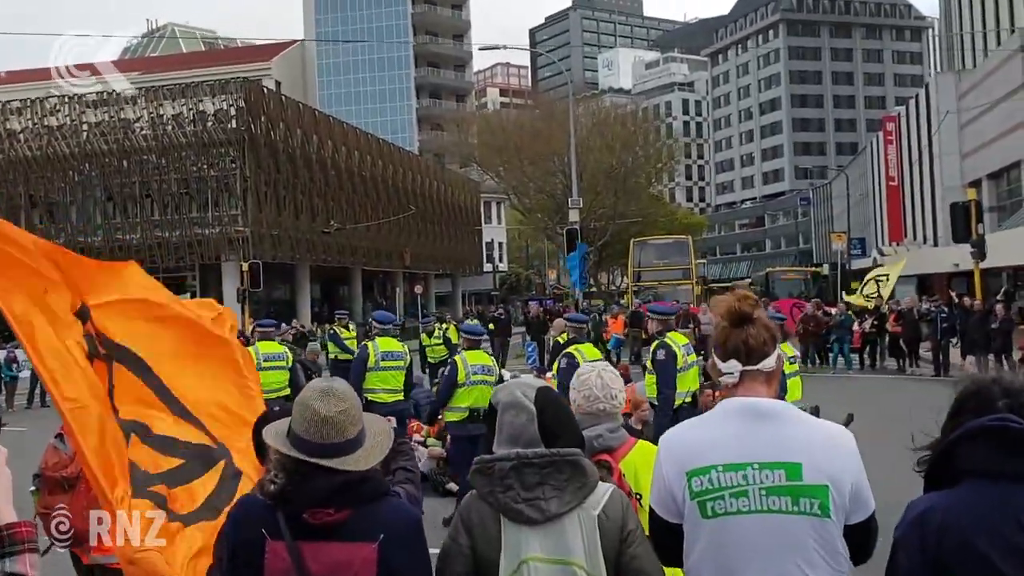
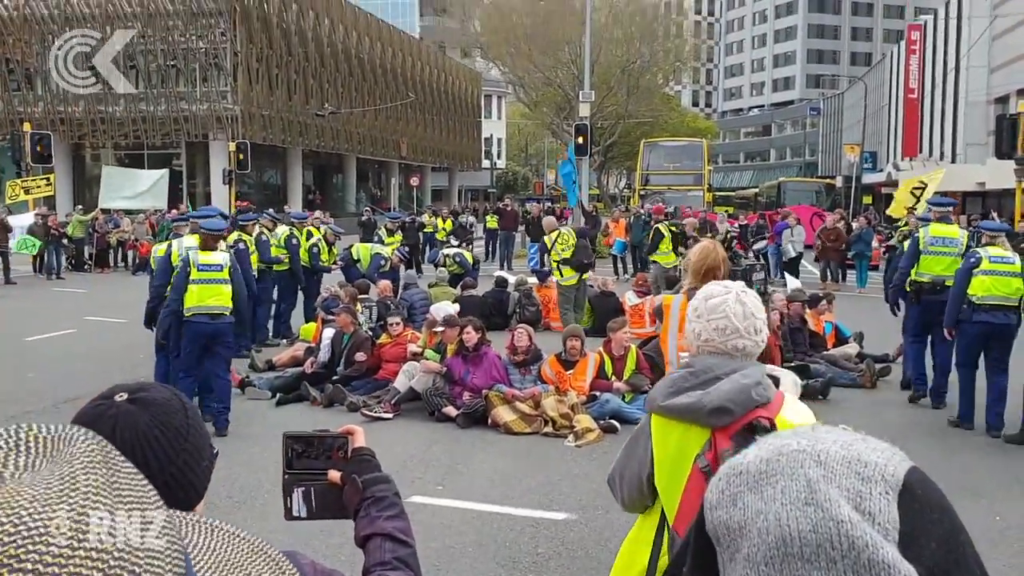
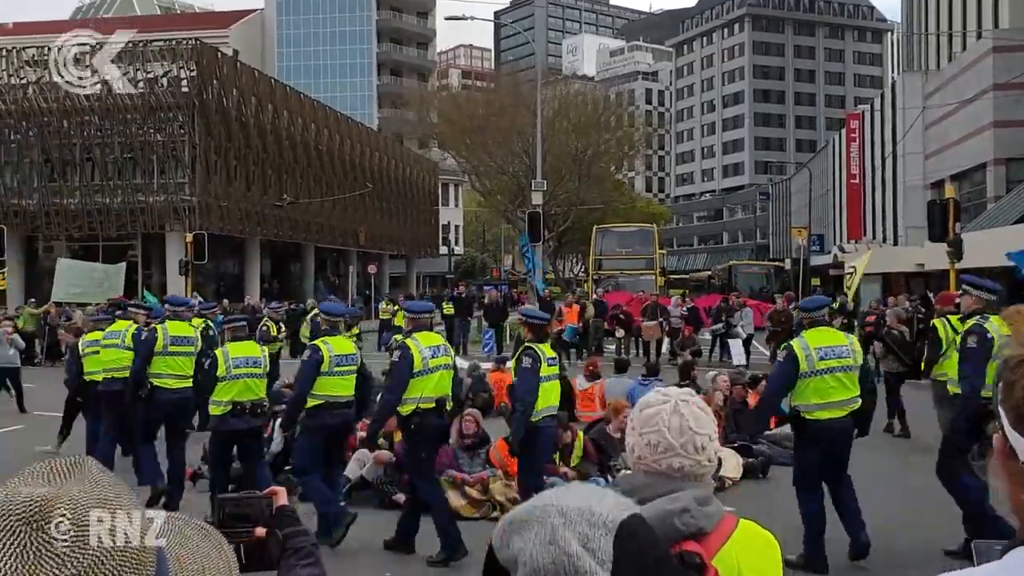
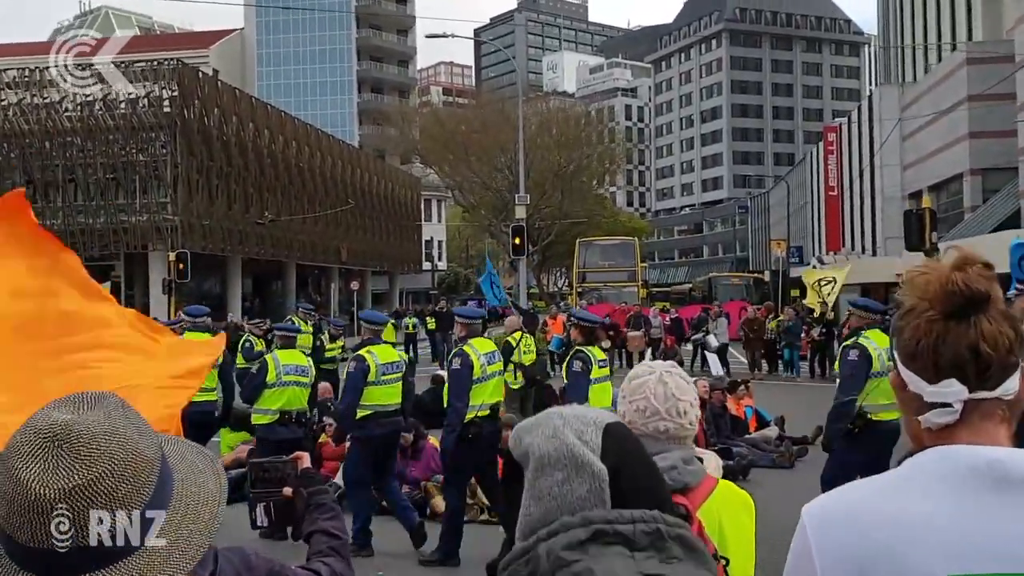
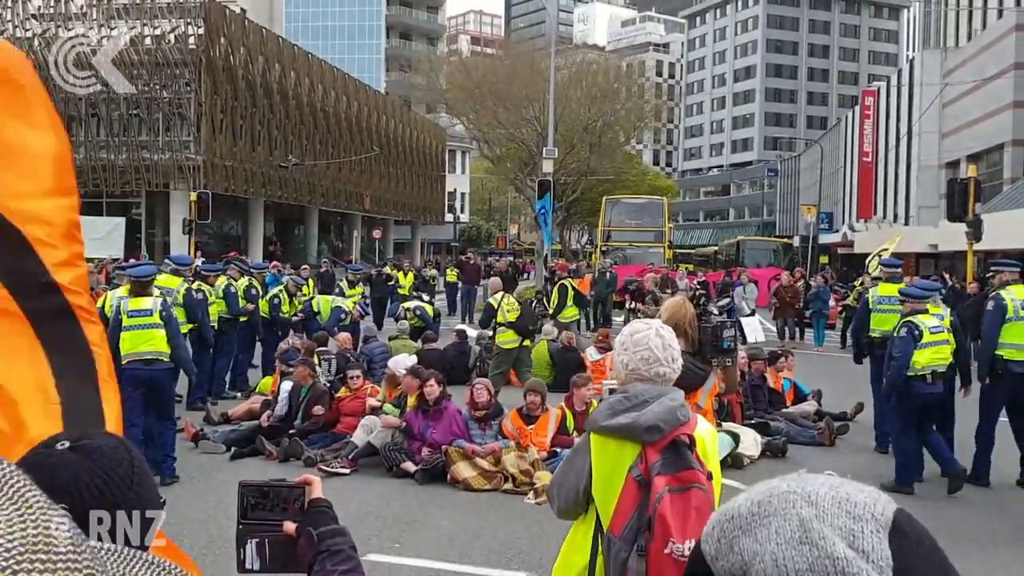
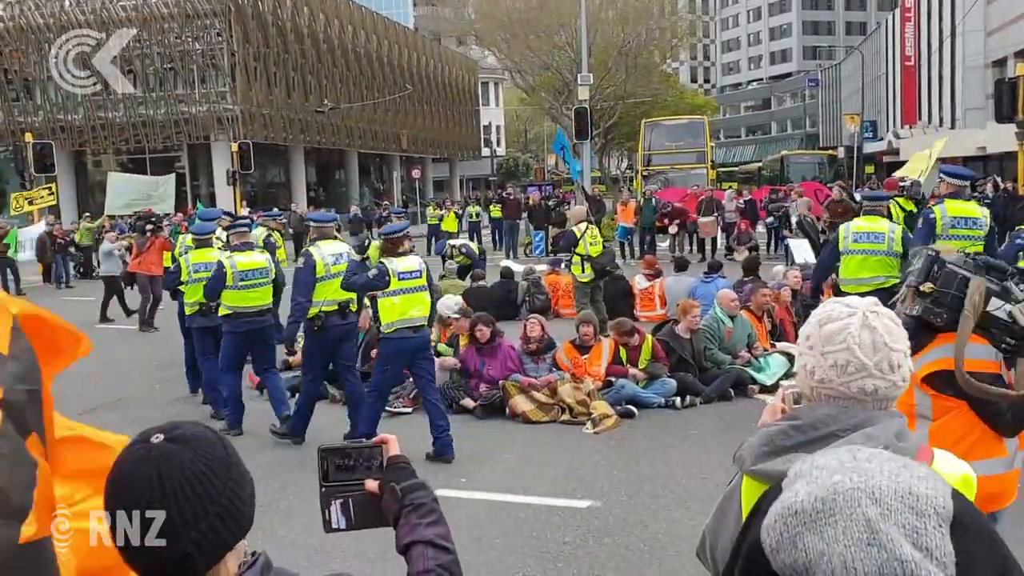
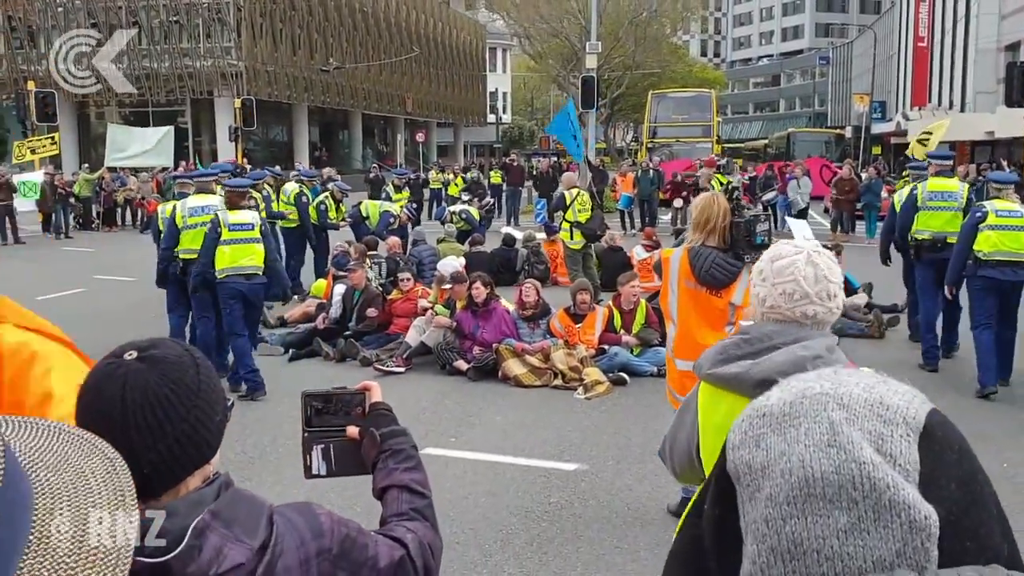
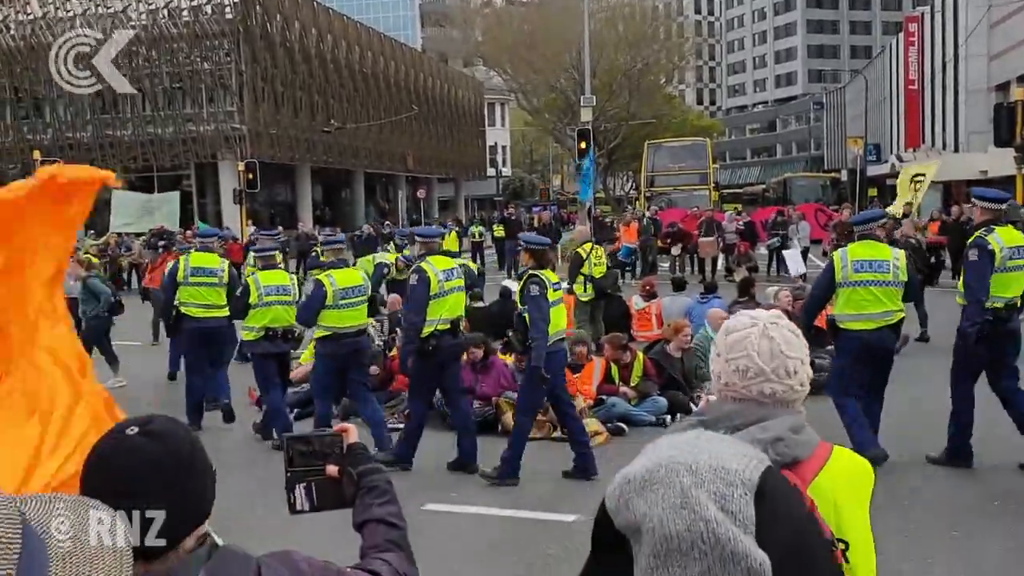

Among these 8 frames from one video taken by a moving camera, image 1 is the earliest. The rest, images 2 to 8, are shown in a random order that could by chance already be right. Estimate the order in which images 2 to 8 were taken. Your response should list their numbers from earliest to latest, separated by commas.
4, 3, 8, 6, 7, 2, 5
